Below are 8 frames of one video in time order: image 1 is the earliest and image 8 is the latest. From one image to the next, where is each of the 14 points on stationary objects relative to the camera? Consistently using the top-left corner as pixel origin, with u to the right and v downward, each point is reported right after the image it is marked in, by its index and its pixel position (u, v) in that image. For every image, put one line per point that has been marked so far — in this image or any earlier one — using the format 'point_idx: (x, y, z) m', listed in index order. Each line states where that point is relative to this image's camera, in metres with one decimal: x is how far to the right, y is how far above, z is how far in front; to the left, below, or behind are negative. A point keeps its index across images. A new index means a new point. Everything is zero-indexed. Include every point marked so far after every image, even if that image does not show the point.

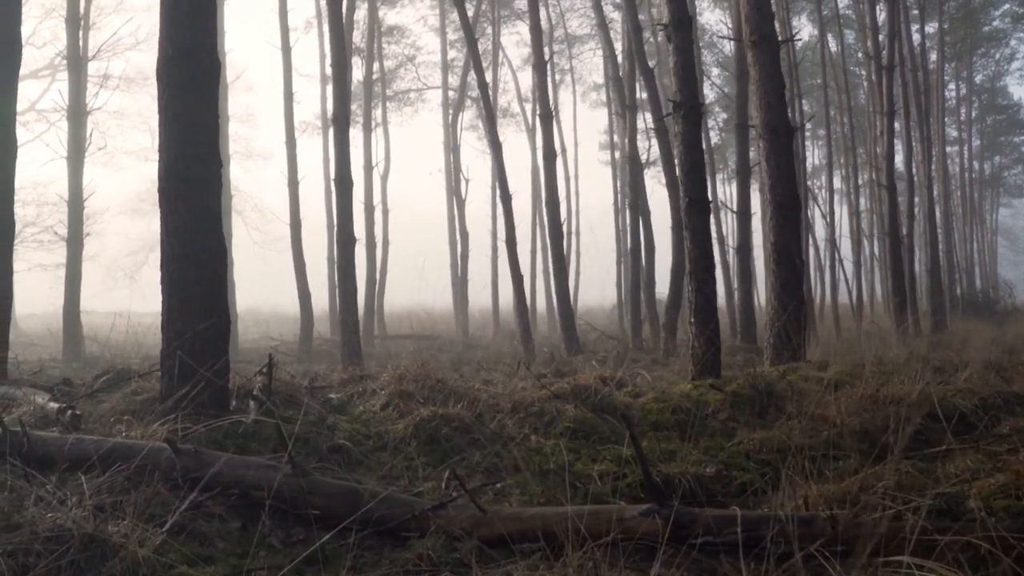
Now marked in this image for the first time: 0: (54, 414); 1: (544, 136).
0: (-3.1, -0.8, +5.7) m
1: (+0.7, +3.4, +19.0) m
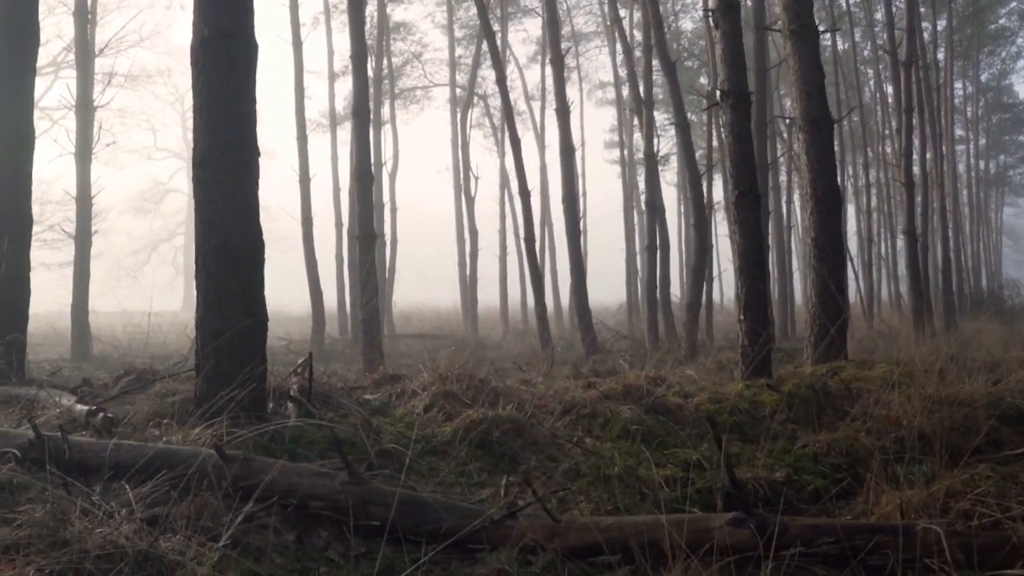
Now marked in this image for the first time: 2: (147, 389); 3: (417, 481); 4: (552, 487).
0: (-2.7, -0.8, +5.3) m
1: (+1.0, +3.4, +18.7) m
2: (-2.9, -0.8, +6.8) m
3: (-0.6, -1.1, +5.1) m
4: (+0.2, -1.2, +5.3) m
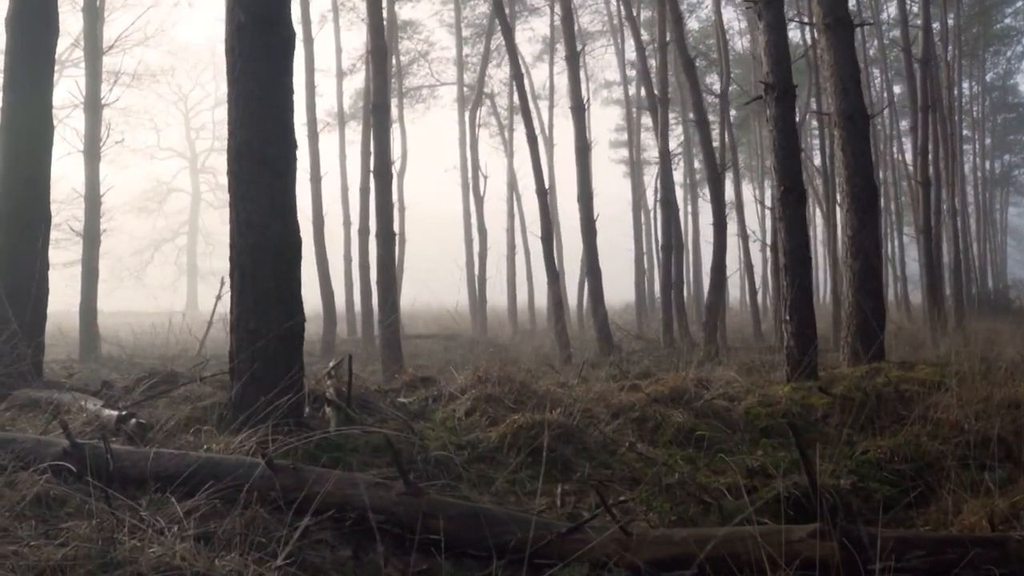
0: (-2.4, -0.8, +5.1) m
1: (+1.4, +3.4, +18.4) m
2: (-2.6, -0.8, +6.5) m
3: (-0.2, -1.1, +4.9) m
4: (+0.6, -1.2, +5.0) m
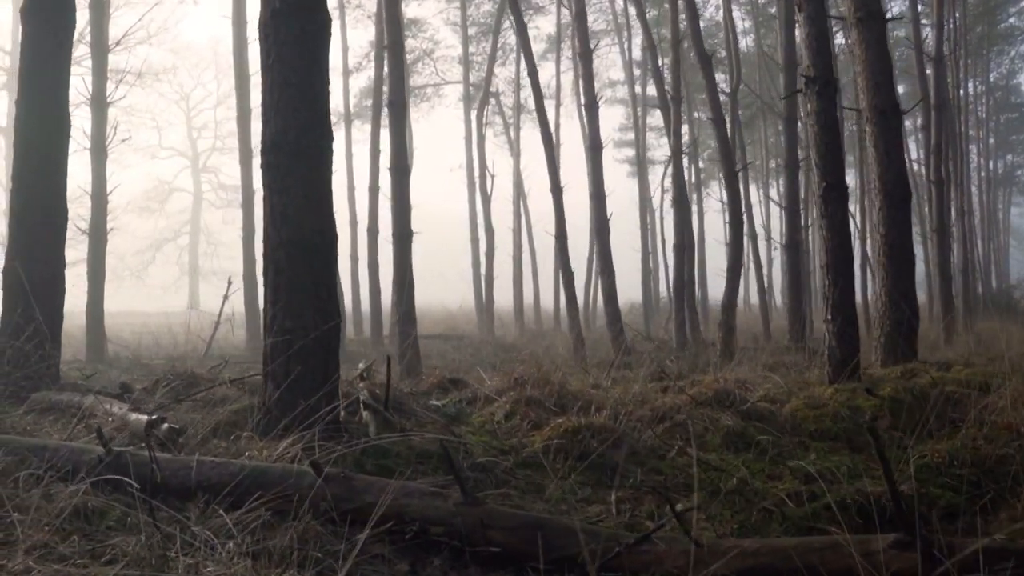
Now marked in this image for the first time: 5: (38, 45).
0: (-2.1, -0.8, +4.8) m
1: (+1.6, +3.5, +18.2) m
2: (-2.3, -0.8, +6.3) m
3: (0.0, -1.1, +4.6) m
4: (+0.9, -1.2, +4.8) m
5: (-4.3, +2.2, +7.8) m
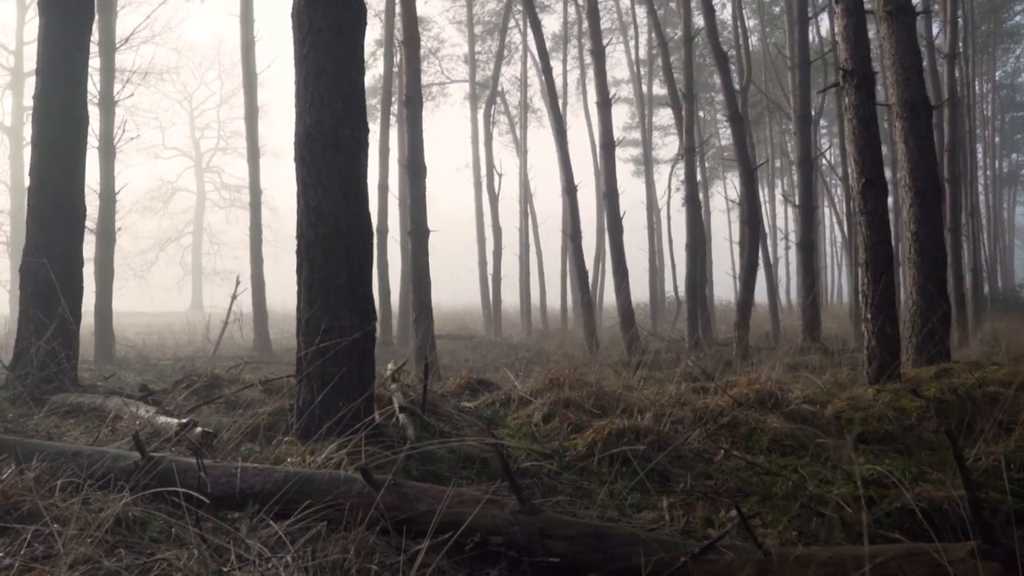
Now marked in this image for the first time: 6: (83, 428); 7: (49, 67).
0: (-1.8, -0.8, +4.6) m
1: (+1.9, +3.5, +18.0) m
2: (-2.0, -0.8, +6.1) m
3: (+0.3, -1.1, +4.4) m
4: (+1.1, -1.2, +4.6) m
5: (-4.0, +2.2, +7.6) m
6: (-2.7, -0.9, +5.5) m
7: (-4.1, +1.9, +7.5) m
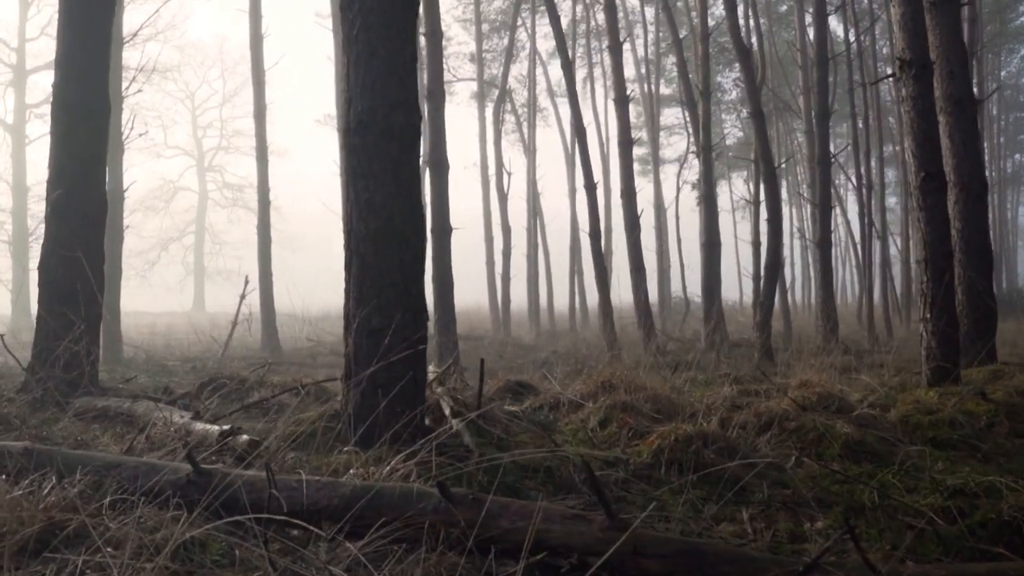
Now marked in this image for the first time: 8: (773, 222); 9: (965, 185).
0: (-1.5, -0.8, +4.3) m
1: (+2.2, +3.5, +17.7) m
2: (-1.7, -0.8, +5.8) m
3: (+0.6, -1.1, +4.1) m
4: (+1.5, -1.2, +4.3) m
5: (-3.7, +2.2, +7.3) m
6: (-2.4, -0.9, +5.1) m
7: (-3.7, +1.9, +7.2) m
8: (+4.9, +1.3, +16.3) m
9: (+4.9, +1.1, +9.3) m
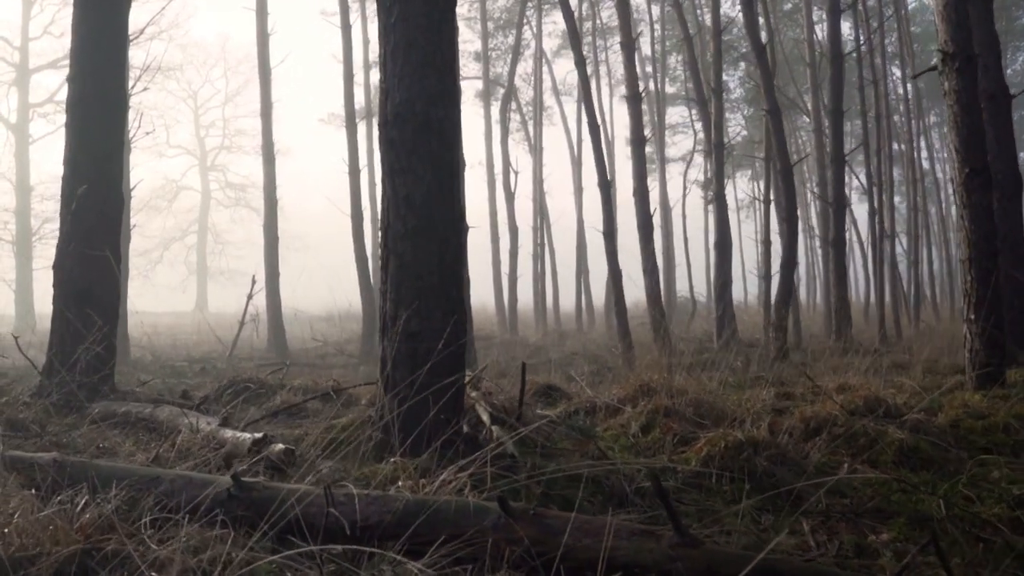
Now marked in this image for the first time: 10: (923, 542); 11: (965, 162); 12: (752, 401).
0: (-1.2, -0.8, +4.1) m
1: (+2.4, +3.5, +17.4) m
2: (-1.4, -0.8, +5.6) m
3: (+0.9, -1.1, +3.9) m
4: (+1.7, -1.2, +4.1) m
5: (-3.5, +2.2, +7.0) m
6: (-2.1, -0.9, +4.9) m
7: (-3.5, +1.9, +7.0) m
8: (+5.2, +1.3, +16.1) m
9: (+5.1, +1.1, +9.0) m
10: (+1.9, -1.2, +4.0) m
11: (+3.5, +1.0, +6.7) m
12: (+1.7, -0.8, +6.2) m
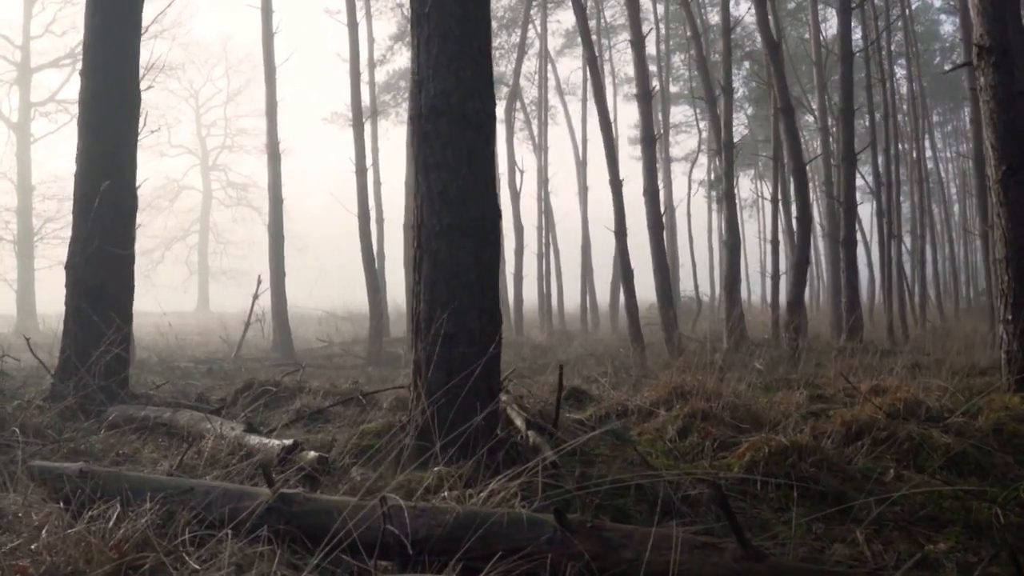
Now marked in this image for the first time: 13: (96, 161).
0: (-1.0, -0.8, +3.9) m
1: (+2.6, +3.5, +17.3) m
2: (-1.2, -0.8, +5.4) m
3: (+1.1, -1.1, +3.7) m
4: (+1.9, -1.2, +3.9) m
5: (-3.3, +2.2, +6.9) m
6: (-1.9, -0.9, +4.8) m
7: (-3.3, +1.9, +6.8) m
8: (+5.4, +1.3, +15.9) m
9: (+5.3, +1.1, +8.9) m
10: (+2.1, -1.2, +3.8) m
11: (+3.7, +1.0, +6.5) m
12: (+1.9, -0.8, +6.0) m
13: (-3.3, +1.0, +6.7) m
